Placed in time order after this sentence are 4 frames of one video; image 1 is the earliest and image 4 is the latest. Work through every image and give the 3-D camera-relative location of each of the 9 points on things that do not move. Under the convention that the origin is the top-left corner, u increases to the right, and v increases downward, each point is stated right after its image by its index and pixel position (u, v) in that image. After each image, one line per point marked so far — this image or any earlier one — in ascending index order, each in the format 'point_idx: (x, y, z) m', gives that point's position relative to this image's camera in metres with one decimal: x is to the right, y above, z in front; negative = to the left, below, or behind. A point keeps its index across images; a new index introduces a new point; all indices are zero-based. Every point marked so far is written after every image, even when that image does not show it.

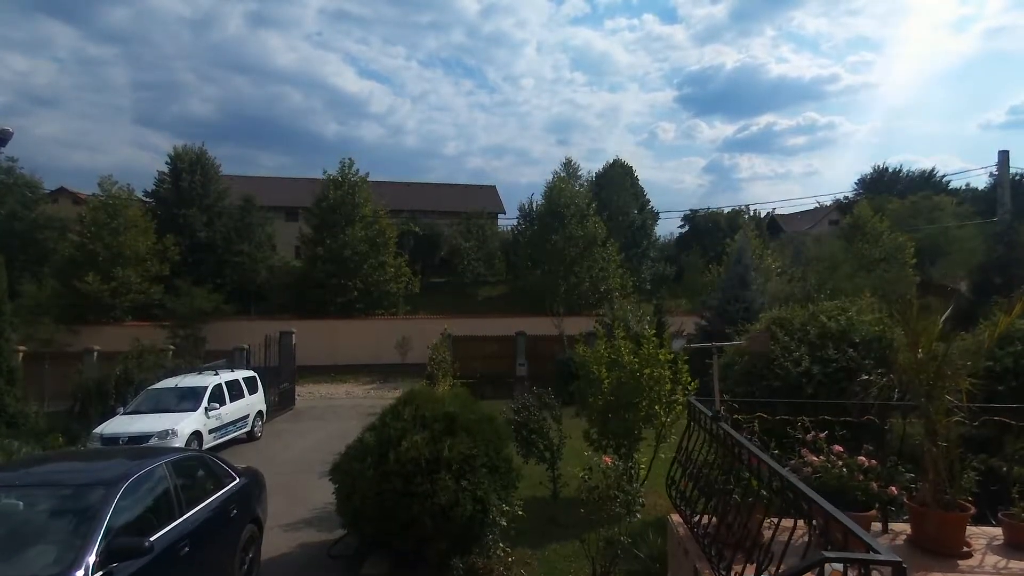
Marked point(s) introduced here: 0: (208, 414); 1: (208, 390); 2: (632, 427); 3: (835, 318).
0: (-6.2, -2.6, +12.5) m
1: (-6.4, -2.2, +12.9) m
2: (+1.8, -2.0, +9.0) m
3: (+4.1, -0.4, +7.9) m
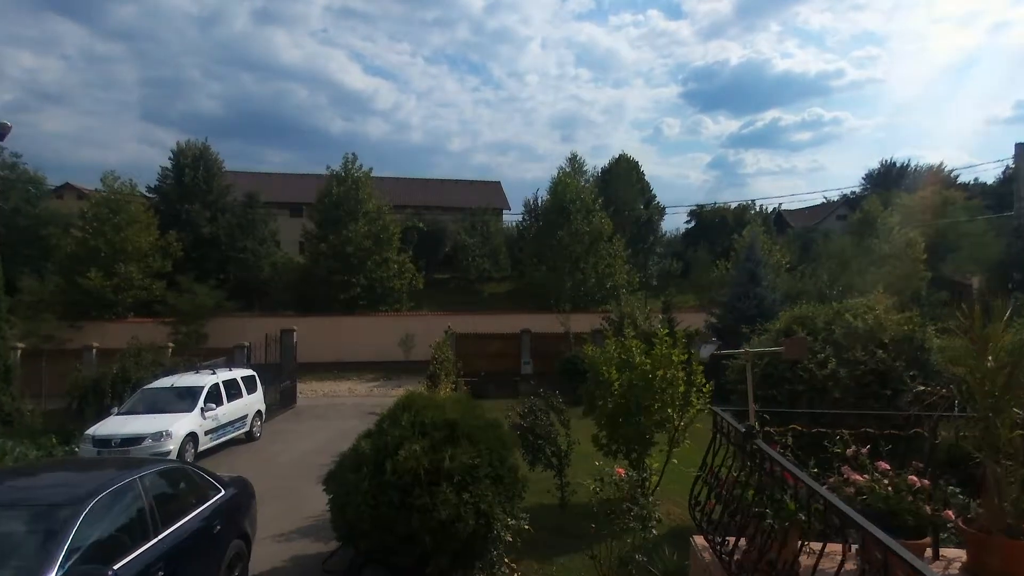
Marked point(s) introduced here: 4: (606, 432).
0: (-6.1, -2.5, +12.1) m
1: (-6.3, -2.1, +12.5) m
2: (+1.8, -2.0, +8.5) m
3: (+4.2, -0.3, +7.4) m
4: (+1.4, -2.1, +8.8) m
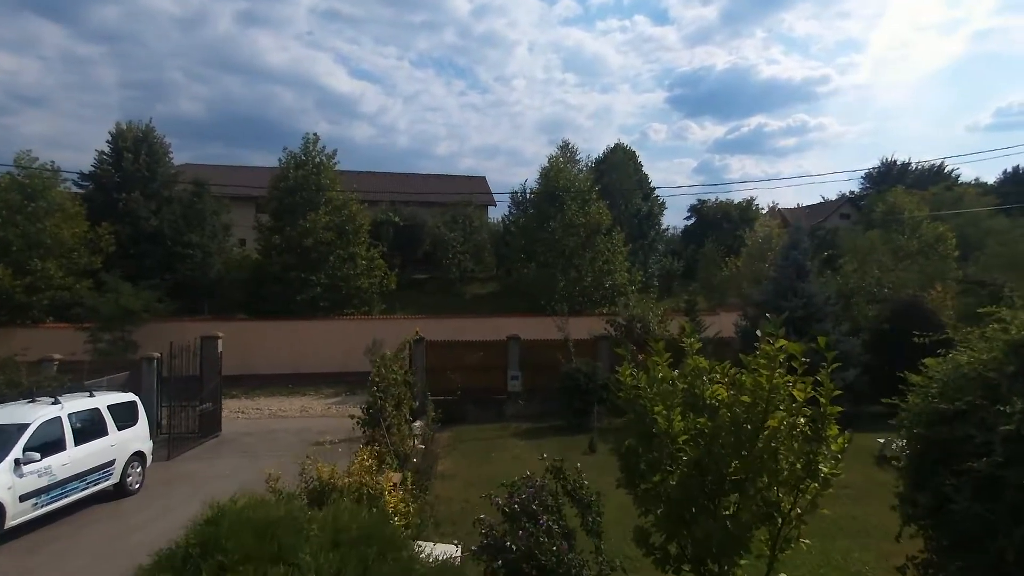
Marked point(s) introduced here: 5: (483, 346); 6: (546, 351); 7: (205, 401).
0: (-6.3, -2.3, +8.0) m
1: (-6.5, -1.9, +8.4) m
2: (+1.7, -1.8, +4.6) m
3: (+4.1, -0.1, +3.5) m
4: (+1.2, -1.9, +4.9) m
5: (-0.8, -1.6, +16.3) m
6: (+0.9, -1.7, +16.6) m
7: (-7.6, -2.8, +15.2) m
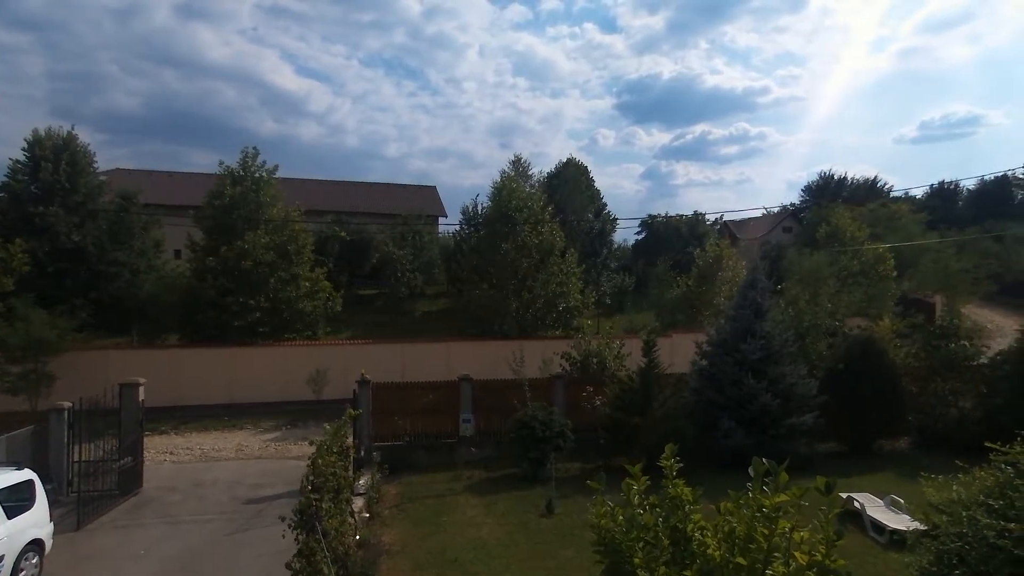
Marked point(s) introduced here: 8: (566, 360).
0: (-6.9, -3.3, +6.7) m
1: (-7.1, -2.9, +7.0) m
2: (+1.4, -2.7, +3.9) m
3: (+3.9, -1.1, +3.0) m
4: (+0.9, -2.8, +4.2) m
5: (-2.0, -2.5, +15.4) m
6: (-0.4, -2.7, +15.8) m
7: (-8.7, -3.7, +13.8) m
8: (+1.5, -2.1, +17.8) m
